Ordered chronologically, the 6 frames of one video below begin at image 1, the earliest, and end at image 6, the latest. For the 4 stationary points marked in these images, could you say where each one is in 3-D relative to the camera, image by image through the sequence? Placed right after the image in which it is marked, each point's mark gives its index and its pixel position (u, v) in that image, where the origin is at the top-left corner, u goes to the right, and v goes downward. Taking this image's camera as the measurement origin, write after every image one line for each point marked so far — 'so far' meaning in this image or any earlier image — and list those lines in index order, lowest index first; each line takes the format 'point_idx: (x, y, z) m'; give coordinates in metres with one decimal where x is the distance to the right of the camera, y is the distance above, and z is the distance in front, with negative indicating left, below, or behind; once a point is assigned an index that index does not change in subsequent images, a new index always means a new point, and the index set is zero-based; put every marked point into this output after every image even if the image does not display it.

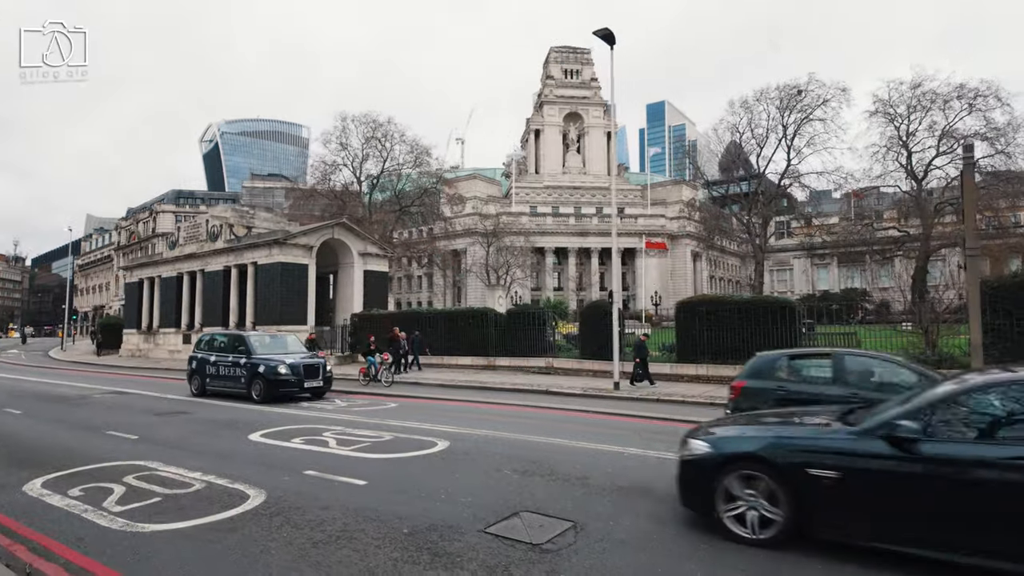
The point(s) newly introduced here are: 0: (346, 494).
0: (-1.9, -2.3, +6.5) m
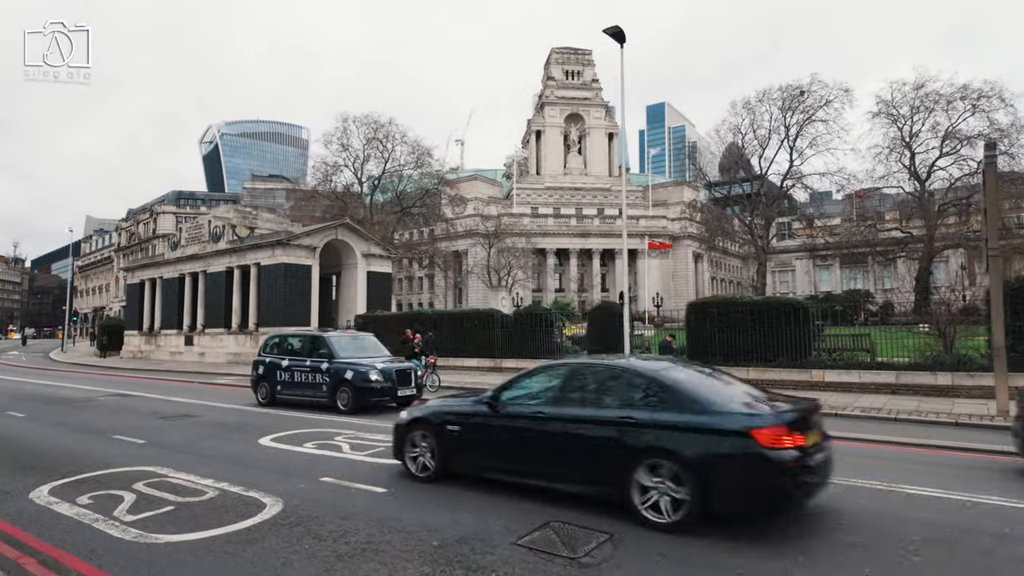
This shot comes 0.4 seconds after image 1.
0: (-1.6, -2.3, +6.3) m
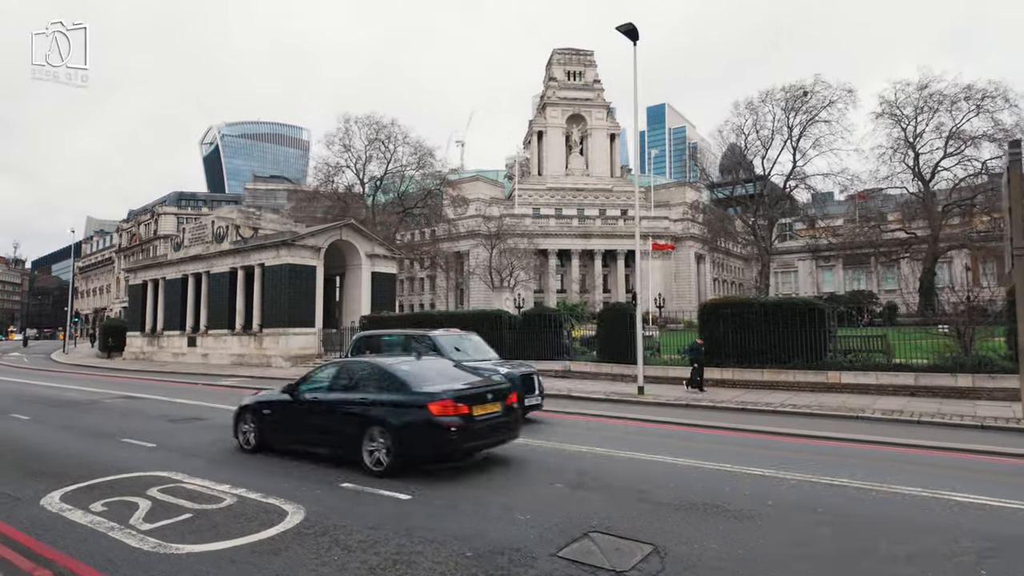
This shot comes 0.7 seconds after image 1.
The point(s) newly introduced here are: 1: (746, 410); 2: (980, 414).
0: (-1.3, -2.3, +6.1) m
1: (+5.9, -3.1, +14.5) m
2: (+10.5, -2.8, +12.8) m
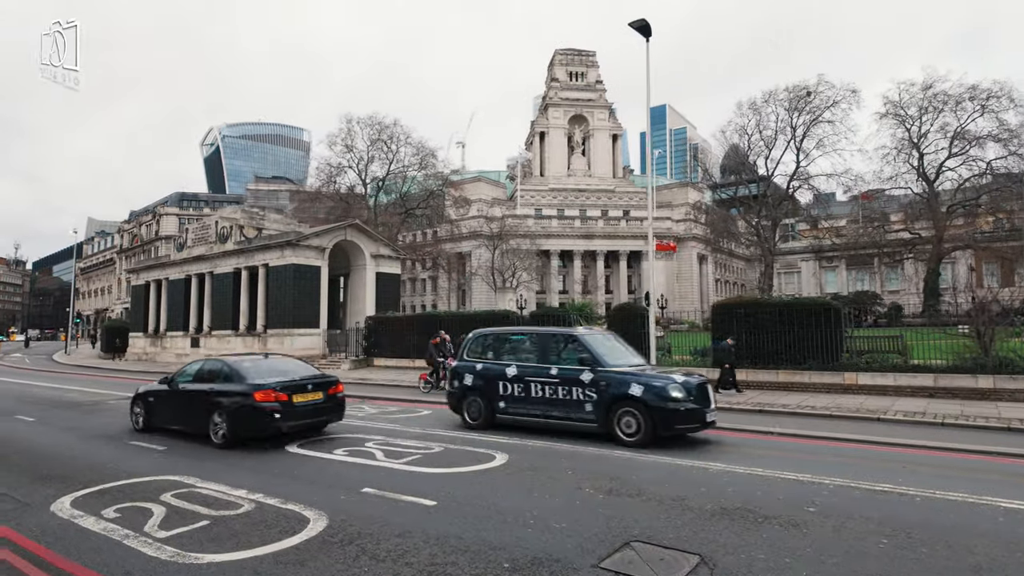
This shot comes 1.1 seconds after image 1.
0: (-1.0, -2.3, +5.8) m
1: (+6.2, -3.0, +14.2) m
2: (+10.8, -2.8, +12.6) m
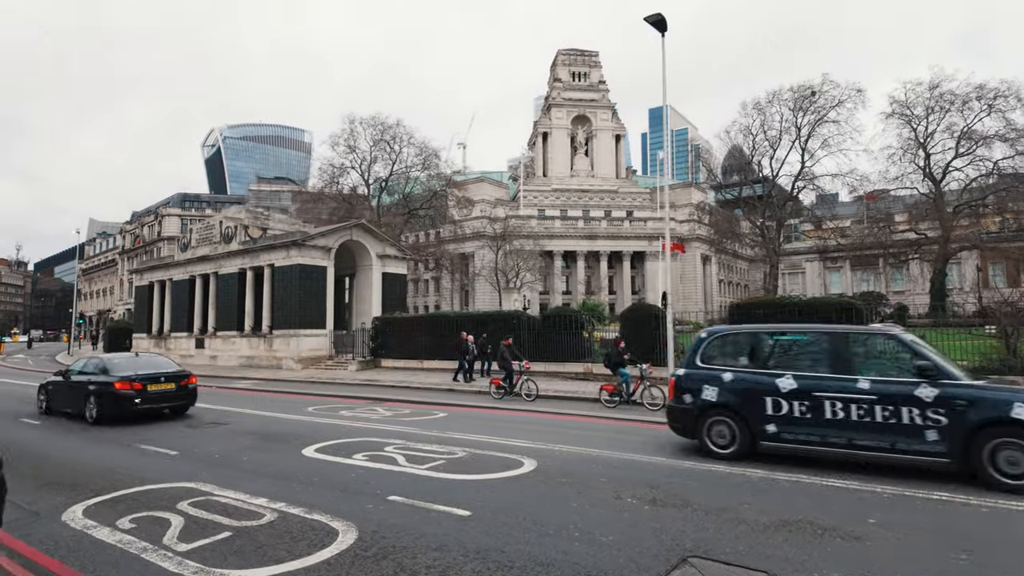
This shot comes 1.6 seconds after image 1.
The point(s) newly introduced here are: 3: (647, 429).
0: (-0.6, -2.3, +5.5) m
1: (+6.6, -3.0, +13.9) m
2: (+11.2, -2.8, +12.2) m
3: (+2.8, -2.9, +11.9) m
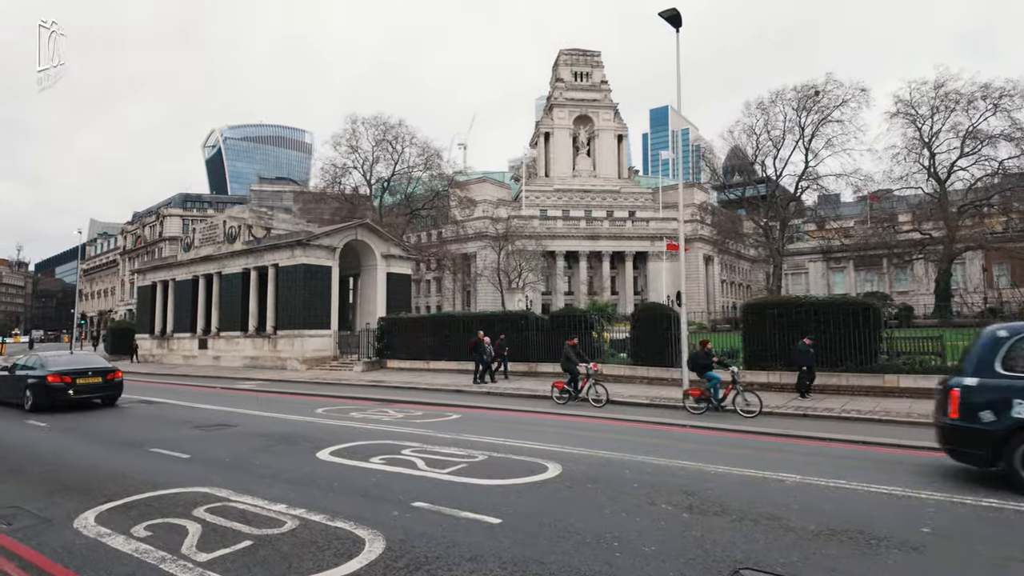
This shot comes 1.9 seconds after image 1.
0: (-0.3, -2.3, +5.2) m
1: (+6.9, -3.0, +13.6) m
2: (+11.5, -2.8, +12.0) m
3: (+3.1, -2.9, +11.6) m
